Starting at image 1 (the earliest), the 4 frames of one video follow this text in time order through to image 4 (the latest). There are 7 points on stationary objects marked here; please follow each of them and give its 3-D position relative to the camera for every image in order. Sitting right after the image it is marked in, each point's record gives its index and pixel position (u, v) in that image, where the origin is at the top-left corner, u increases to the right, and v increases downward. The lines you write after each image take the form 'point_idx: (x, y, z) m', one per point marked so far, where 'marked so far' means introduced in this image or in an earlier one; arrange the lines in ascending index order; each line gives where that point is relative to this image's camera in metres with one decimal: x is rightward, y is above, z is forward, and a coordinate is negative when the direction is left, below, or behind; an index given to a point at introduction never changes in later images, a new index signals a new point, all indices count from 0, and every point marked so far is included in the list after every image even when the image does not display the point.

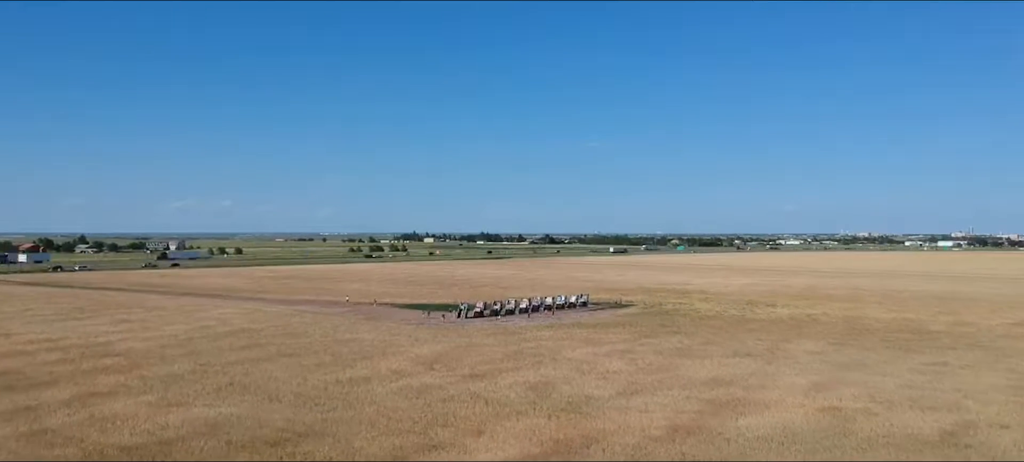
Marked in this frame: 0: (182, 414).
0: (-8.9, -4.9, +19.4) m
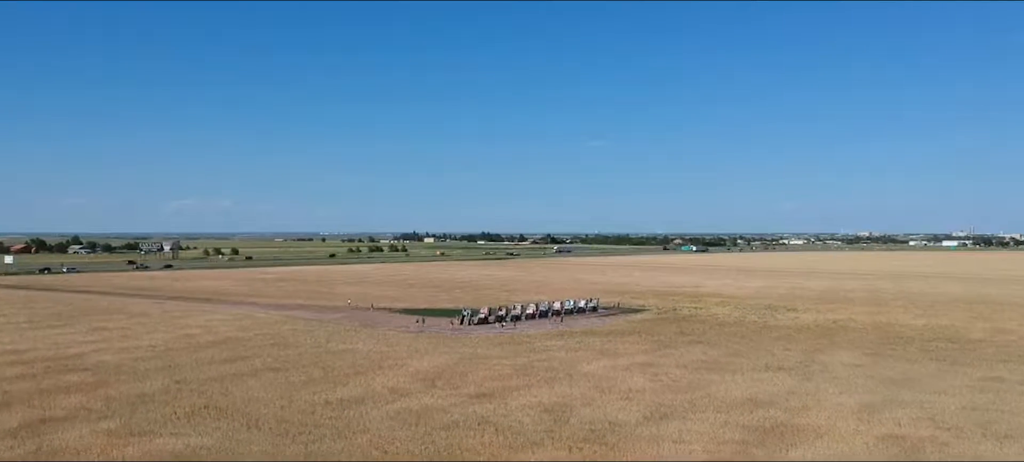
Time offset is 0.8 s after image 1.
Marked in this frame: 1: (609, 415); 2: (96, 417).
0: (-8.5, -5.0, +16.7) m
1: (+2.6, -5.0, +19.7) m
2: (-11.0, -4.9, +19.1) m
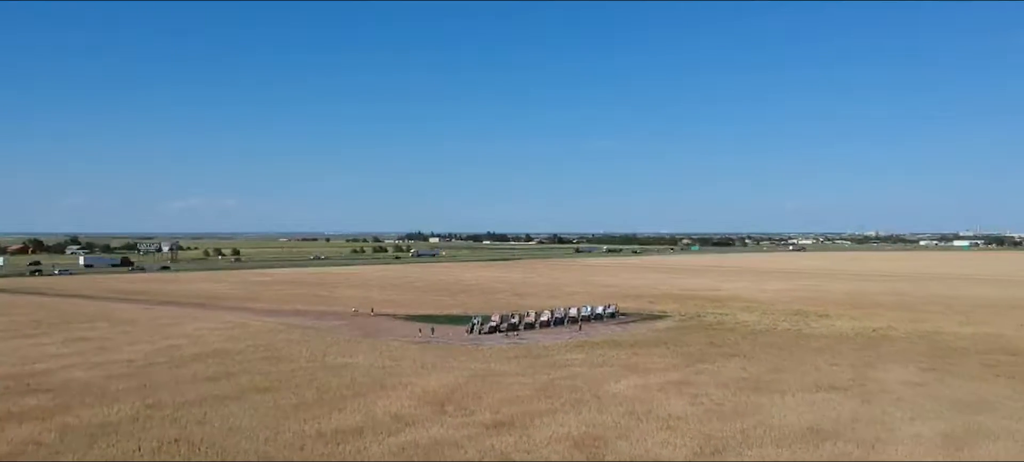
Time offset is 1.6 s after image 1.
0: (-8.0, -5.1, +13.7) m
1: (+3.2, -5.1, +16.7) m
2: (-10.5, -5.0, +16.1) m
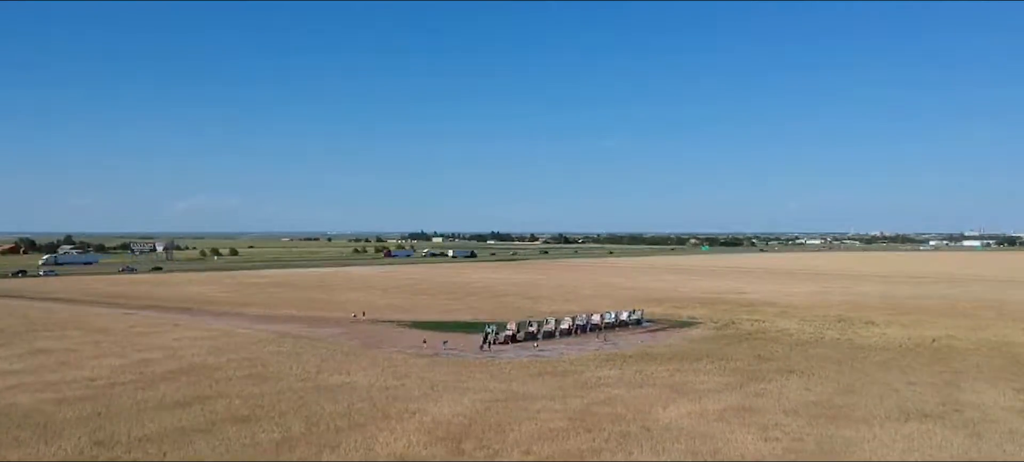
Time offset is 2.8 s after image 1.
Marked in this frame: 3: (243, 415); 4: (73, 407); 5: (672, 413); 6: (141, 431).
0: (-7.2, -5.0, +9.8) m
1: (+4.0, -5.0, +12.7) m
2: (-9.7, -4.9, +12.2) m
3: (-7.1, -4.9, +19.1) m
4: (-12.2, -4.9, +20.0) m
5: (+4.4, -4.9, +19.7) m
6: (-9.0, -4.9, +17.6) m
